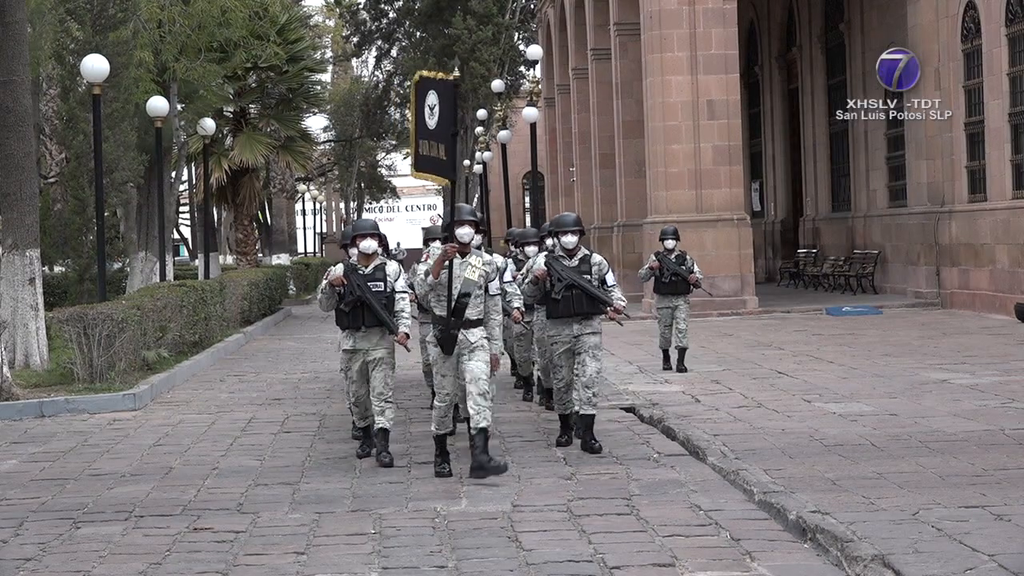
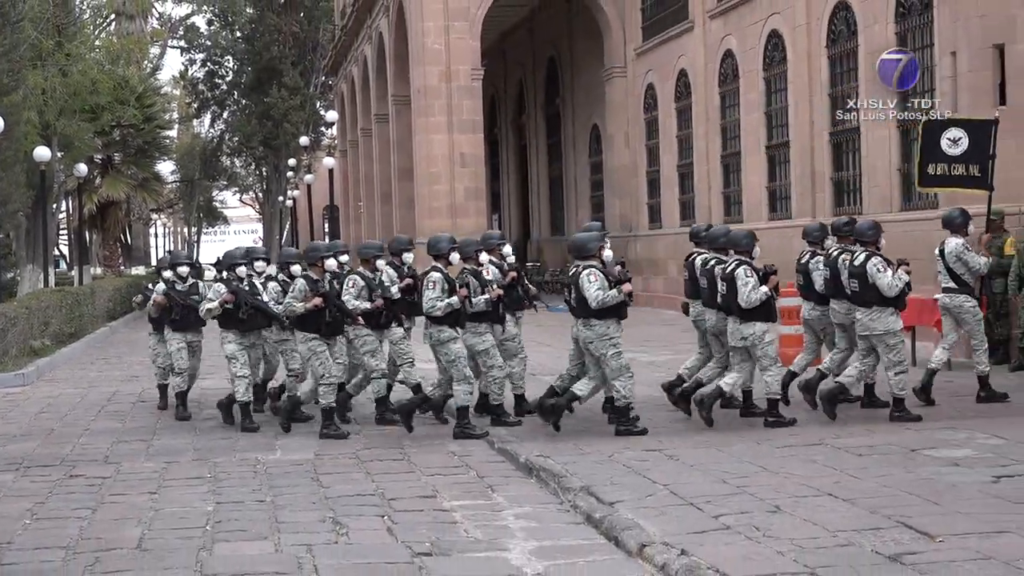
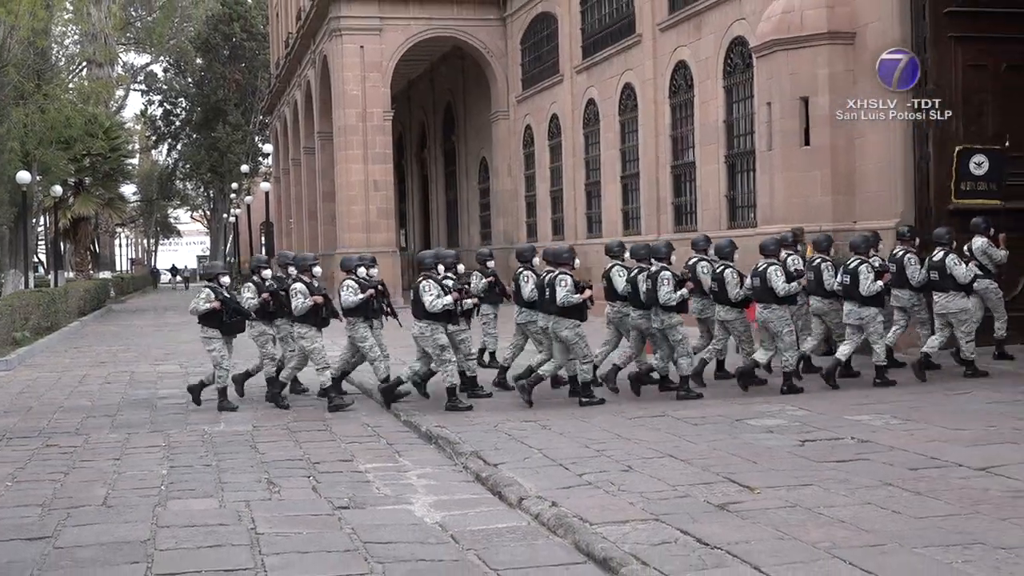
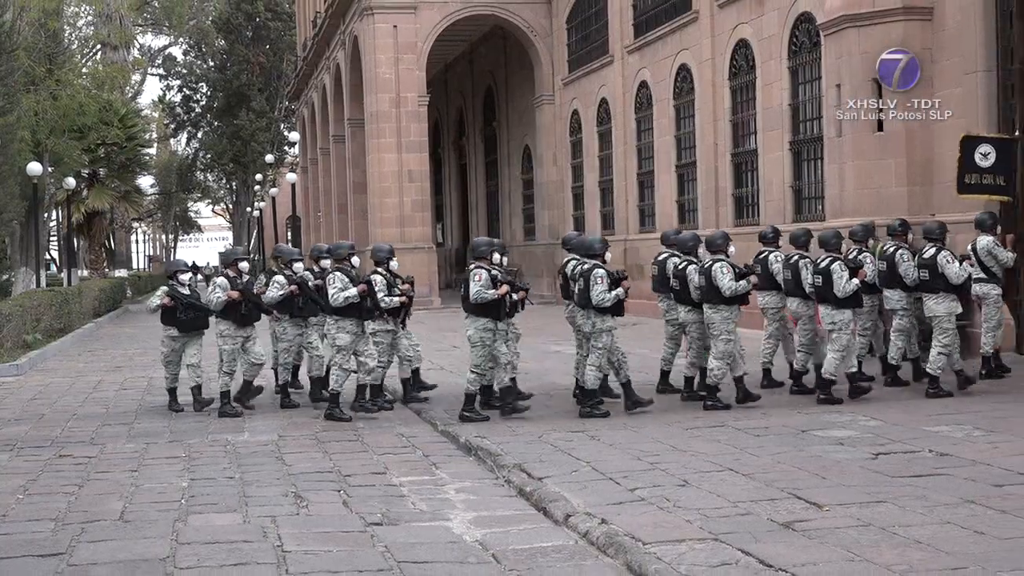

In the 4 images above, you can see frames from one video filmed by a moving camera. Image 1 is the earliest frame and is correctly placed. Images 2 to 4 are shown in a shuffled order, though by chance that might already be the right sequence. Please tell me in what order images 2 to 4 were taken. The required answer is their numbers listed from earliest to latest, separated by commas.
2, 4, 3
